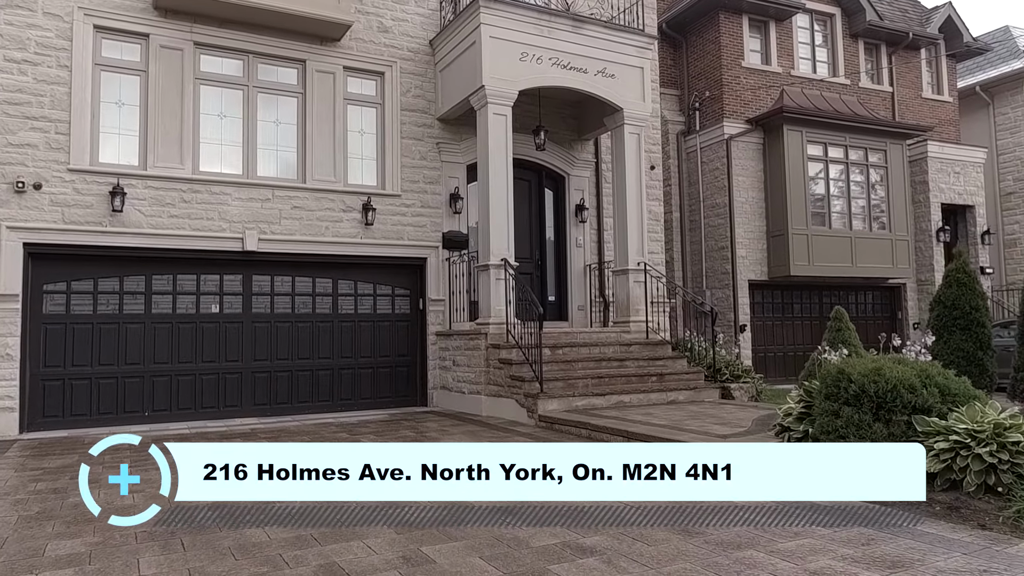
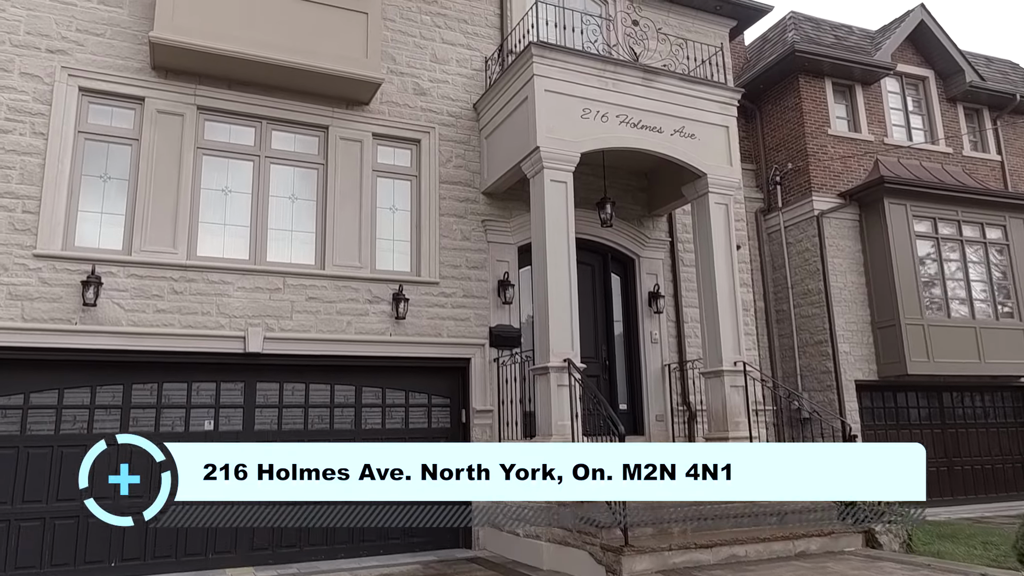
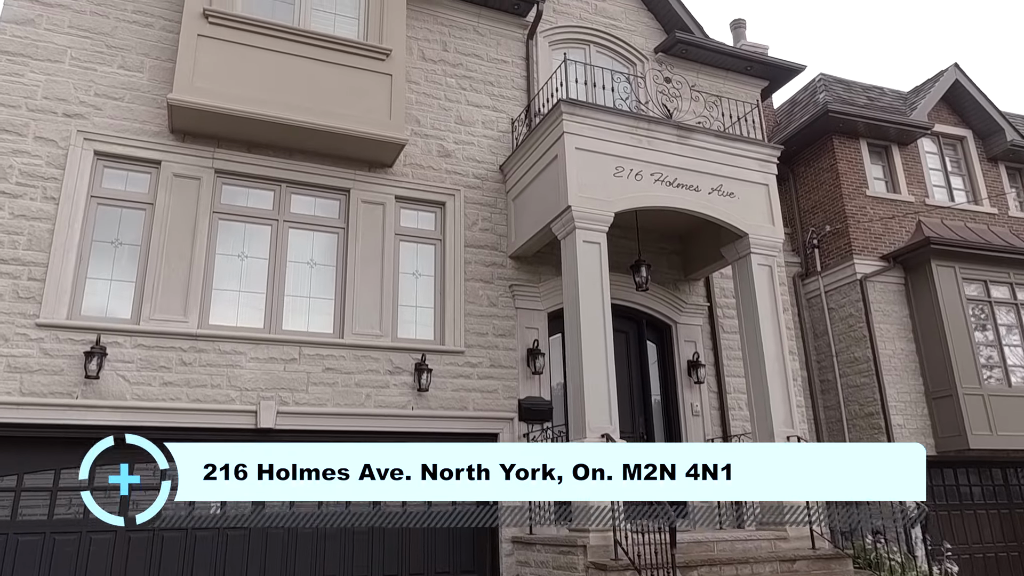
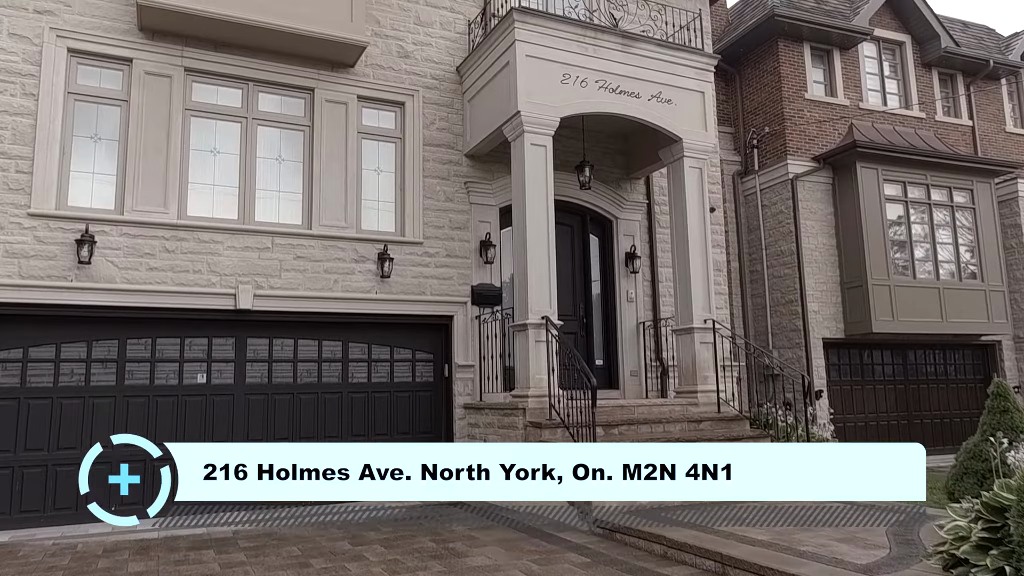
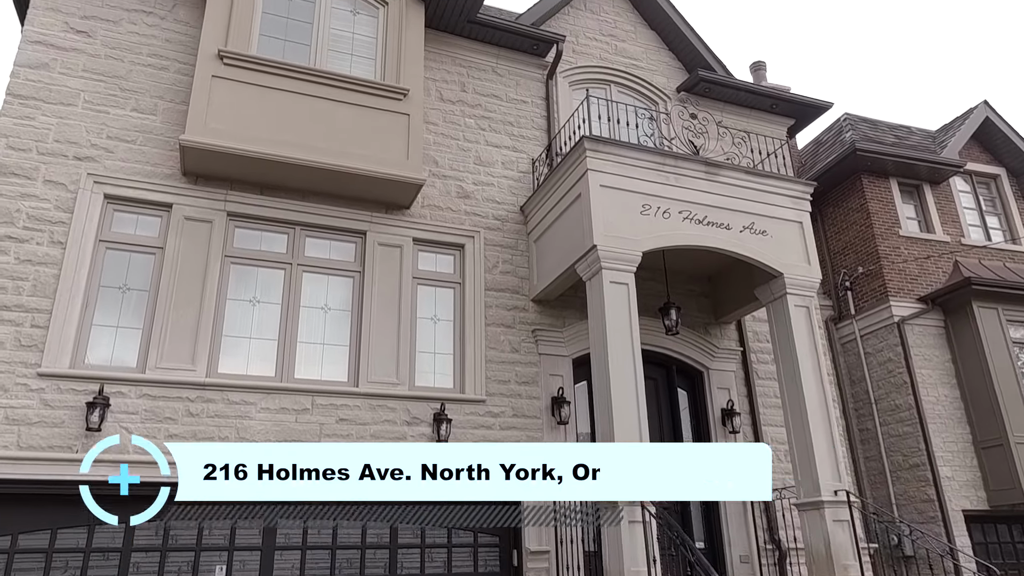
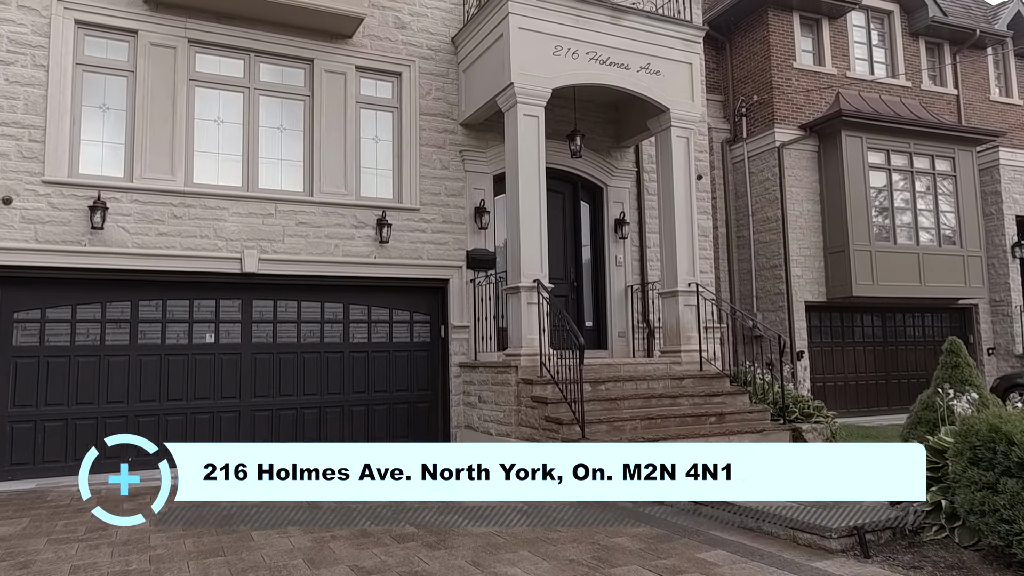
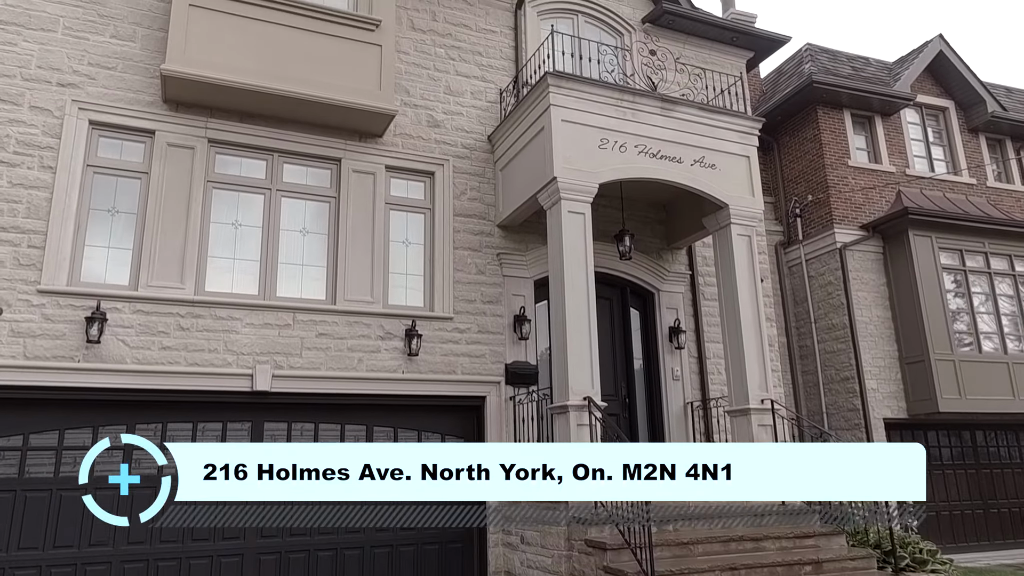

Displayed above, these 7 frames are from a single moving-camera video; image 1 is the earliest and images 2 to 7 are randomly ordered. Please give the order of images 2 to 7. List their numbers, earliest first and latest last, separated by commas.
6, 4, 2, 7, 3, 5
